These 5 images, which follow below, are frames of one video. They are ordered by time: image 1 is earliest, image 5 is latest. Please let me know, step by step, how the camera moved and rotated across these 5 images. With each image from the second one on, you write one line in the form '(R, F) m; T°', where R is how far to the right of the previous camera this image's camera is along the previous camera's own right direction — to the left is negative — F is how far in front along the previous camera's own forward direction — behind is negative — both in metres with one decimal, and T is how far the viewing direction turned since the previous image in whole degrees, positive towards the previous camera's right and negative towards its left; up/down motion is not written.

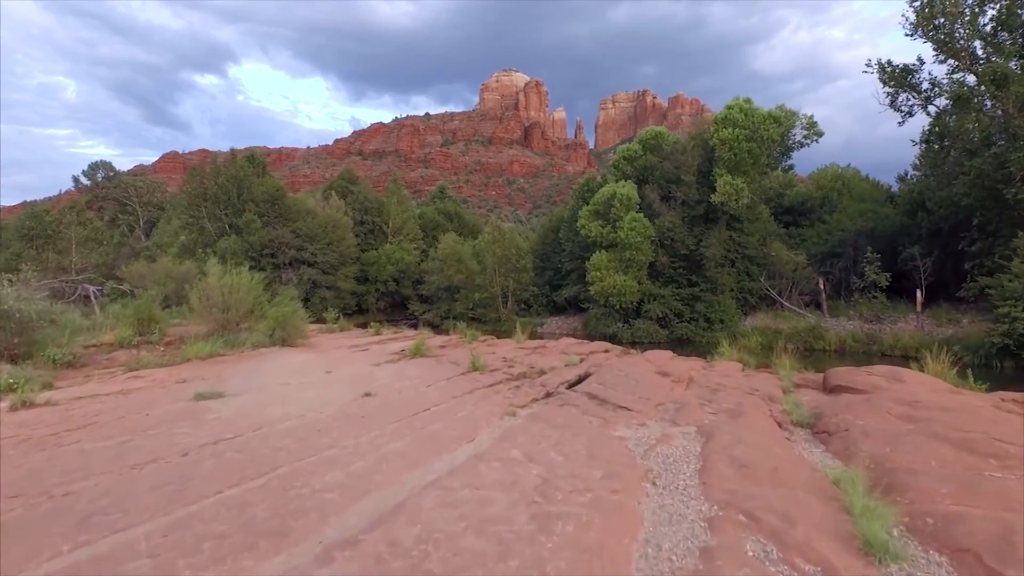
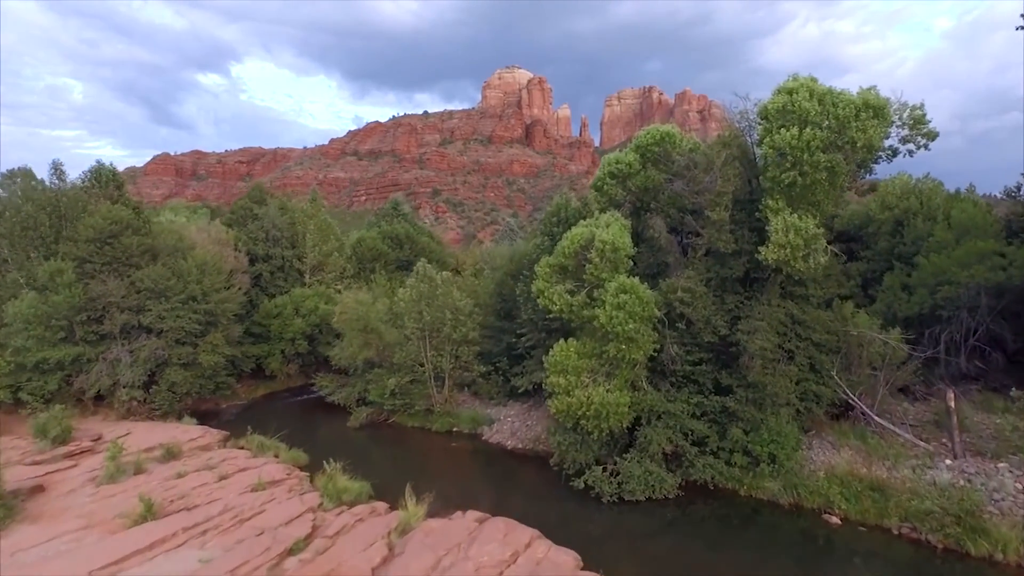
(+3.2, +11.2) m; -1°
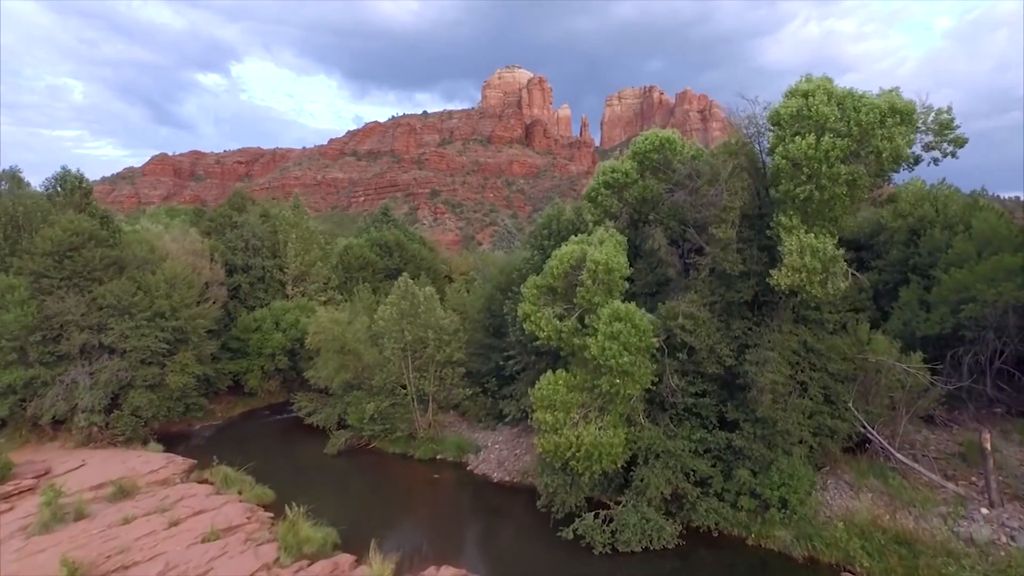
(+0.5, +1.6) m; 0°
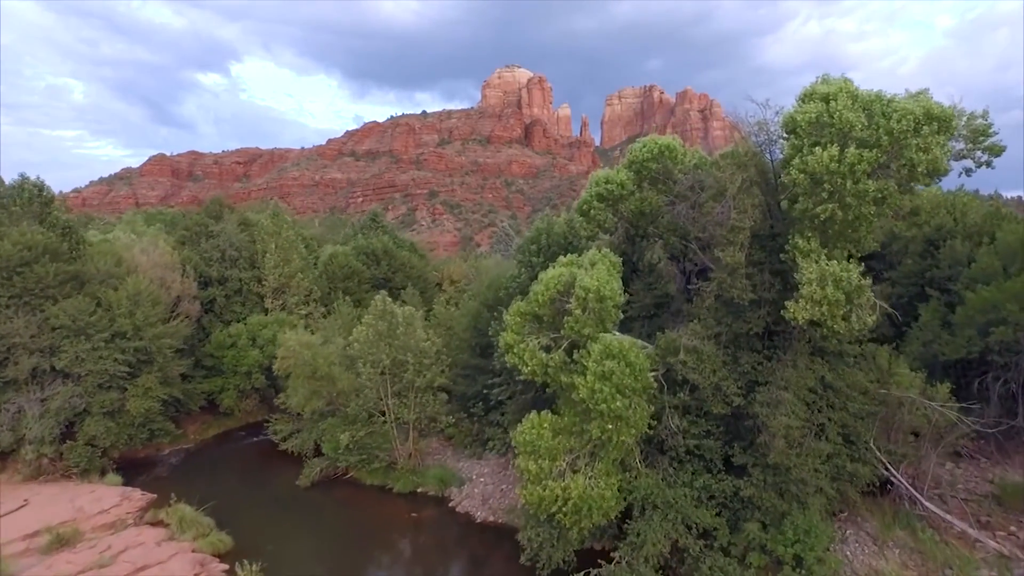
(+0.5, +1.7) m; 0°
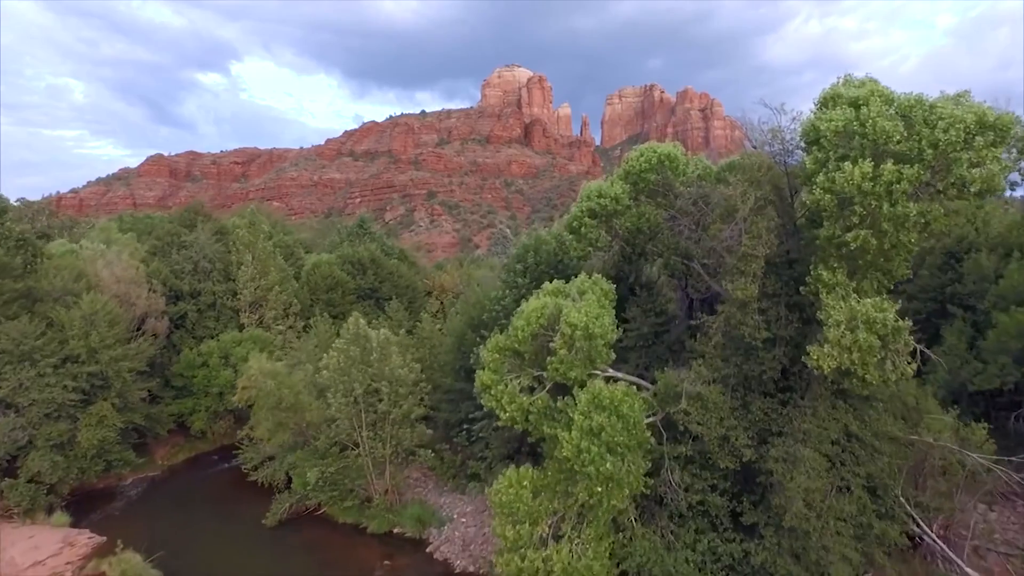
(+0.6, +1.8) m; 0°
